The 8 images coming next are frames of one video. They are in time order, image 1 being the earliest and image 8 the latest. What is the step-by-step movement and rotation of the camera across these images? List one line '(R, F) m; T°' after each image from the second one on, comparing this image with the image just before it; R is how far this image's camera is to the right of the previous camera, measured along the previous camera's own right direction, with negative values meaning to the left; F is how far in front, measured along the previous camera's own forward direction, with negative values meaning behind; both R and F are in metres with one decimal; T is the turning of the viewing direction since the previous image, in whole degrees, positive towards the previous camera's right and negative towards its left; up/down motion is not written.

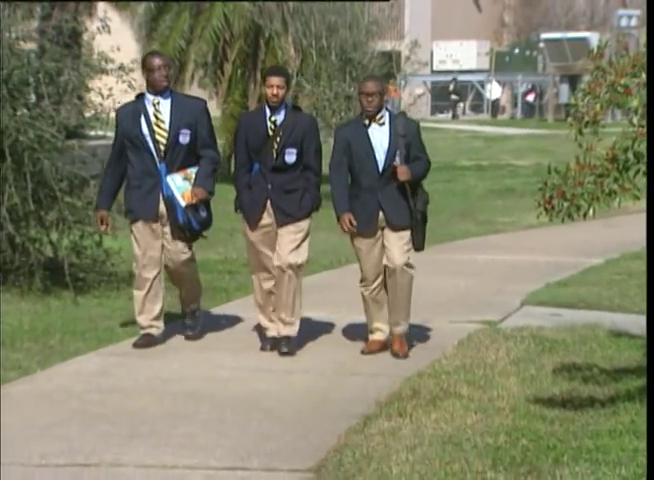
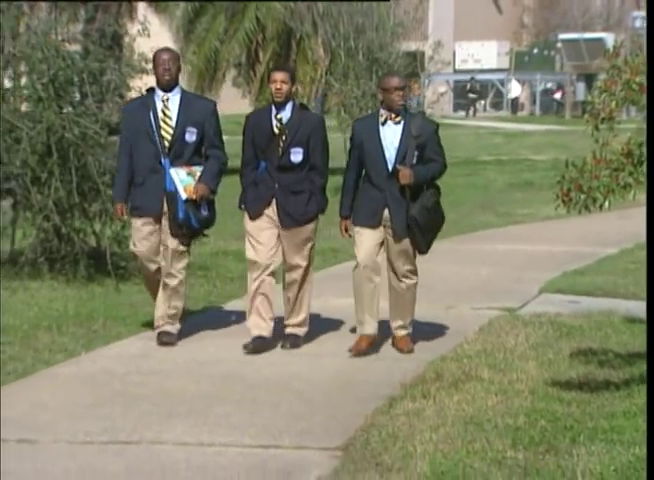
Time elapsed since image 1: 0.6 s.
(0.0, -0.2) m; -1°
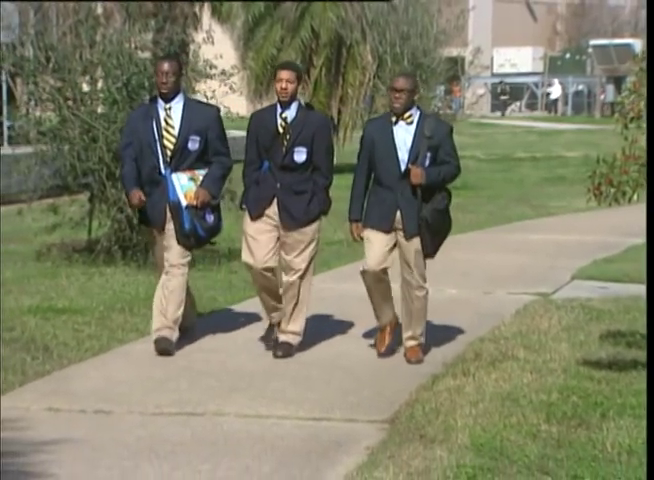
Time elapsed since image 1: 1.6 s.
(0.0, -0.4) m; -2°
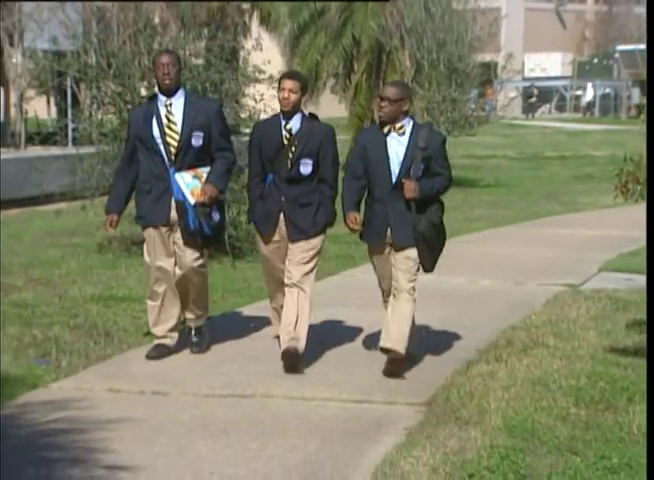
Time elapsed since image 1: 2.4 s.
(0.0, -0.3) m; -2°
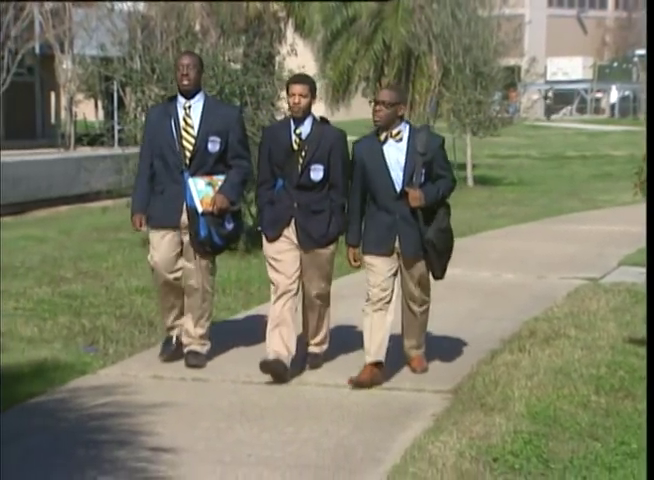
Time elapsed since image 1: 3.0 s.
(0.0, -0.3) m; -1°
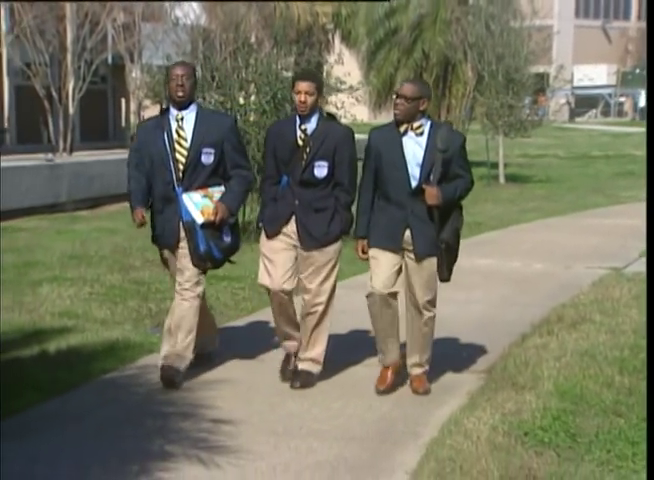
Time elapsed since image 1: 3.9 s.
(0.0, -0.5) m; -2°
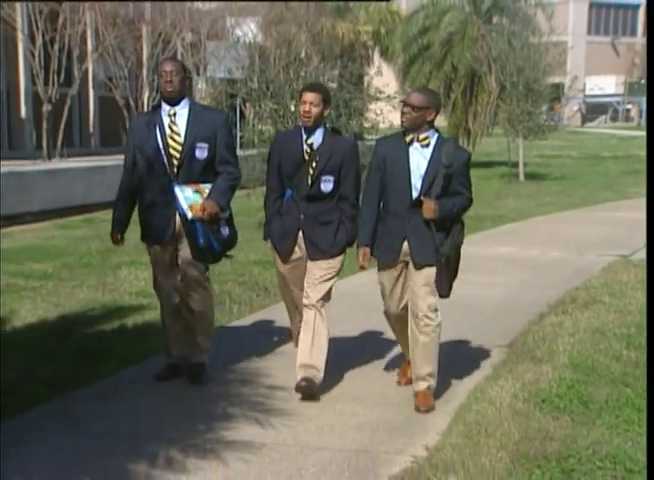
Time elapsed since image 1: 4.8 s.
(0.0, -0.8) m; -2°
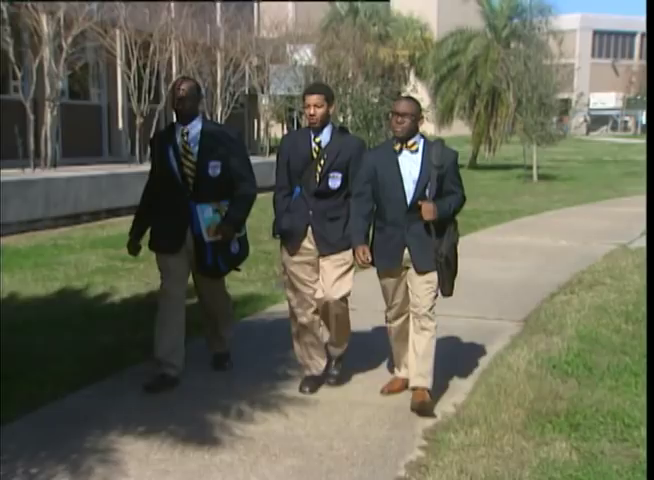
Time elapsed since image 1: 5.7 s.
(0.0, -1.2) m; -2°
